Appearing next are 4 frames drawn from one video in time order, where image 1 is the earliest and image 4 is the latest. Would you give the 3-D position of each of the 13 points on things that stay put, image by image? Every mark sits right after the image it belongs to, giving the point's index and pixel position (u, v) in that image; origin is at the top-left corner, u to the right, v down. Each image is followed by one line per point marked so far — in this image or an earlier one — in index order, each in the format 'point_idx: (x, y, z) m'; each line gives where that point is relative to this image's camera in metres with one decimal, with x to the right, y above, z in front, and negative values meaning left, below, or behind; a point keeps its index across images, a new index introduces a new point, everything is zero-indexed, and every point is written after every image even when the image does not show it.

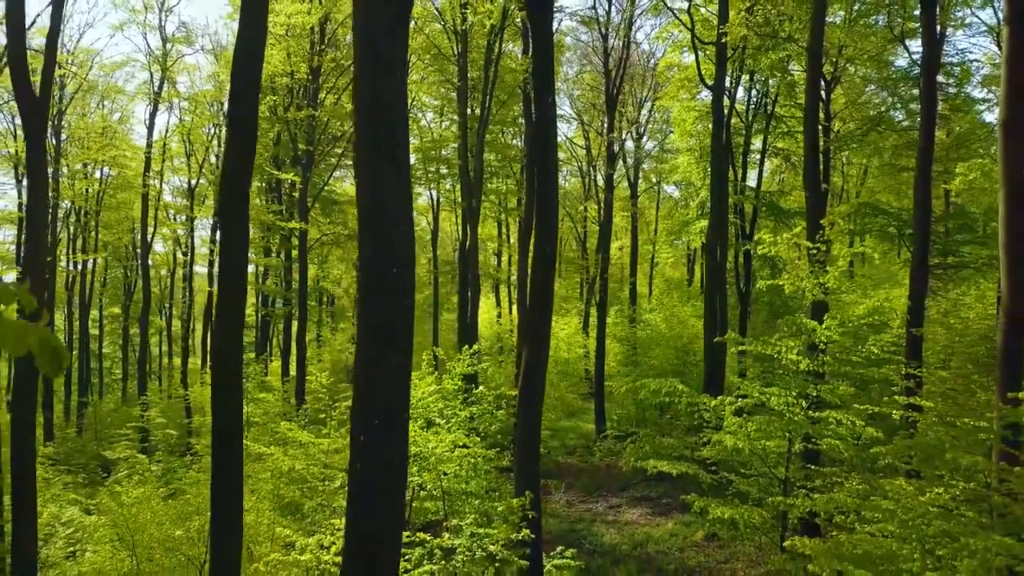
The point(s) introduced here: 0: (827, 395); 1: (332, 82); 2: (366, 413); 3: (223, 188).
0: (+3.4, -1.2, +7.2) m
1: (-4.3, +5.0, +15.8) m
2: (-0.7, -0.6, +3.3) m
3: (-2.2, +0.8, +5.0) m
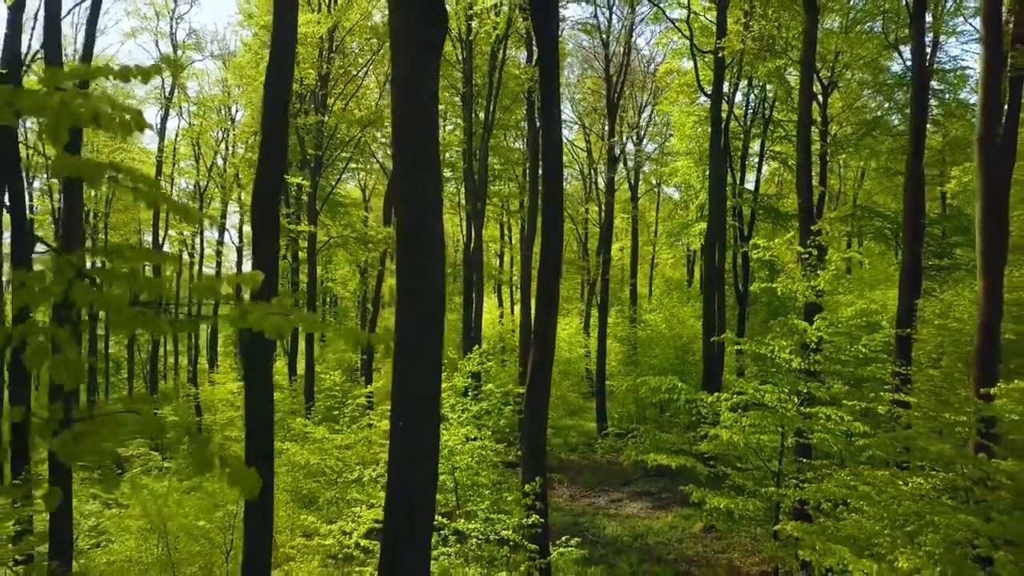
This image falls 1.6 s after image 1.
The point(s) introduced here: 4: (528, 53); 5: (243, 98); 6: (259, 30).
0: (+3.5, -1.2, +7.6) m
1: (-4.2, +4.9, +16.2) m
2: (-0.6, -0.6, +3.7) m
3: (-2.1, +0.8, +5.4) m
4: (+0.4, +5.7, +15.9) m
5: (-7.8, +5.6, +19.2) m
6: (-6.6, +6.7, +17.2) m
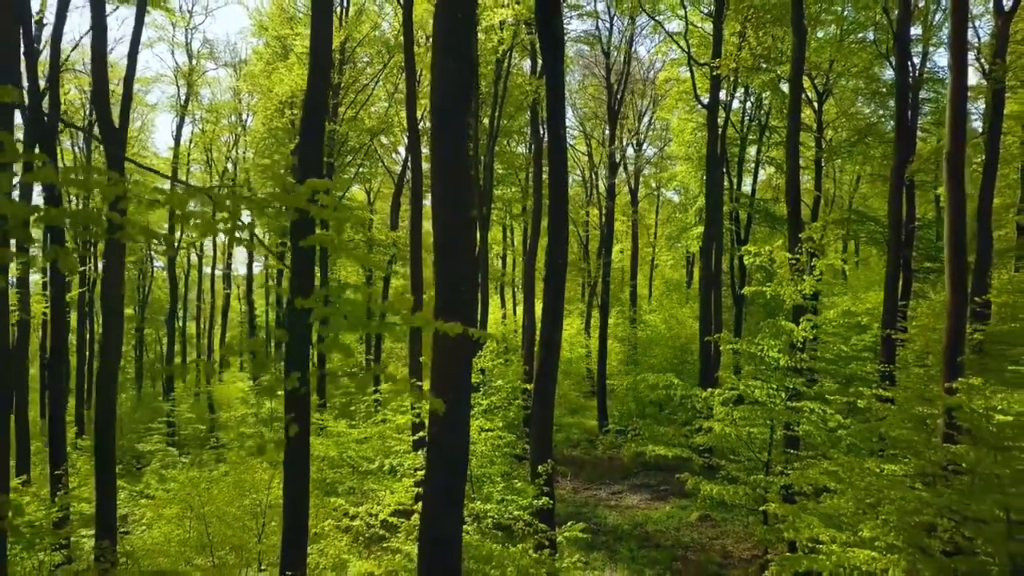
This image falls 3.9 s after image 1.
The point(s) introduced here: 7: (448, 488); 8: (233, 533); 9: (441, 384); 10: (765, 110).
0: (+3.6, -1.2, +8.2) m
1: (-4.1, +4.9, +16.8) m
2: (-0.5, -0.7, +4.4) m
3: (-2.0, +0.7, +6.0) m
4: (+0.5, +5.6, +16.5) m
5: (-7.7, +5.5, +19.8) m
6: (-6.5, +6.7, +17.8) m
7: (-0.4, -1.3, +4.3) m
8: (-3.5, -3.0, +8.0) m
9: (-0.5, -0.6, +4.4) m
10: (+7.1, +5.0, +18.4) m
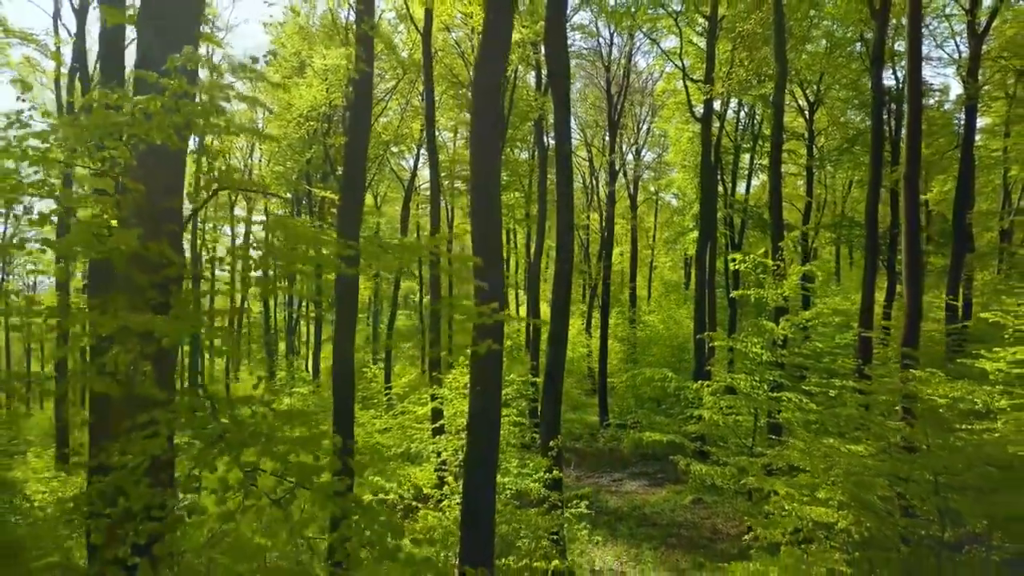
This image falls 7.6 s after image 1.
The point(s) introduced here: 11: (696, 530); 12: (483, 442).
0: (+3.8, -1.3, +9.2) m
1: (-4.0, +4.8, +17.8) m
2: (-0.3, -0.7, +5.3) m
3: (-1.9, +0.7, +7.0) m
4: (+0.6, +5.6, +17.5) m
5: (-7.5, +5.4, +20.8) m
6: (-6.3, +6.6, +18.8) m
7: (-0.3, -1.3, +5.3) m
8: (-3.3, -3.1, +9.0) m
9: (-0.3, -0.6, +5.4) m
10: (+7.2, +4.9, +19.4) m
11: (+2.8, -3.7, +10.1) m
12: (-0.3, -1.2, +5.3) m
